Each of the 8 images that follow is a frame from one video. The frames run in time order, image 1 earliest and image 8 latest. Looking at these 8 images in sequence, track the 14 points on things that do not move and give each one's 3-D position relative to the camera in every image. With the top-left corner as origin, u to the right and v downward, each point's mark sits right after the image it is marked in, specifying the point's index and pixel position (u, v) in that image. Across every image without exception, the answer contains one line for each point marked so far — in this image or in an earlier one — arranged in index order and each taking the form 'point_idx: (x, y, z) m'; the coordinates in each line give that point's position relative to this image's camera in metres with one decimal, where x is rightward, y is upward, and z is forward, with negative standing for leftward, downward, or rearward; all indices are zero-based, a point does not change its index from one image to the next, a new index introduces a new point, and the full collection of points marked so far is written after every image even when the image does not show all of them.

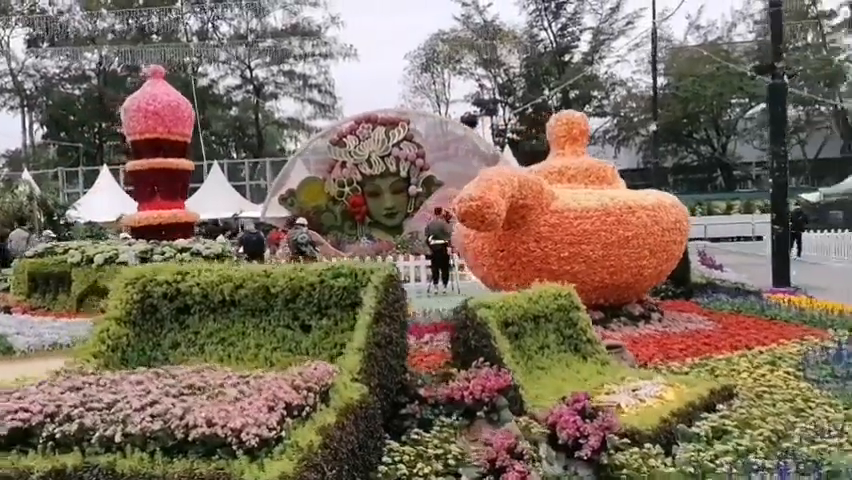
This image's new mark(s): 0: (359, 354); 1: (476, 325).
0: (-0.4, -0.7, +4.7) m
1: (+0.3, -0.6, +5.2) m
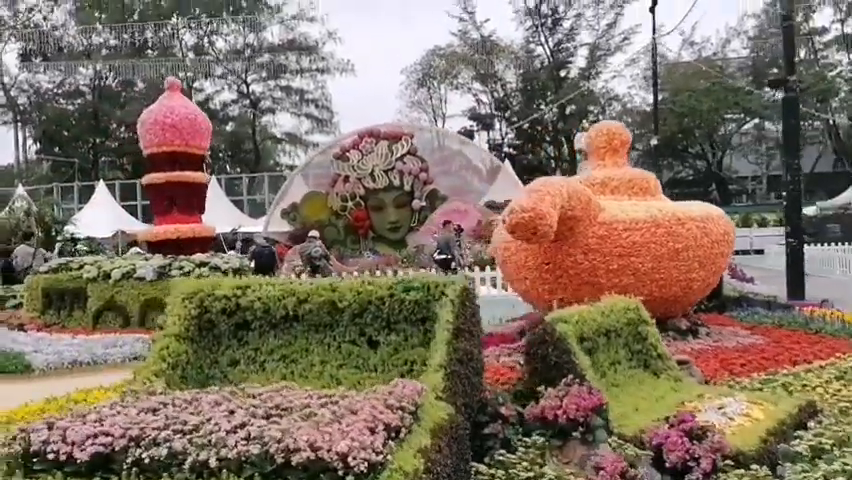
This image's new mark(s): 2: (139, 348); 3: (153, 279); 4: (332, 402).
0: (+0.1, -0.8, +4.4) m
1: (+0.9, -0.7, +5.0) m
2: (-4.6, -1.7, +12.1) m
3: (-4.9, -0.7, +13.4) m
4: (-0.5, -0.9, +4.0) m
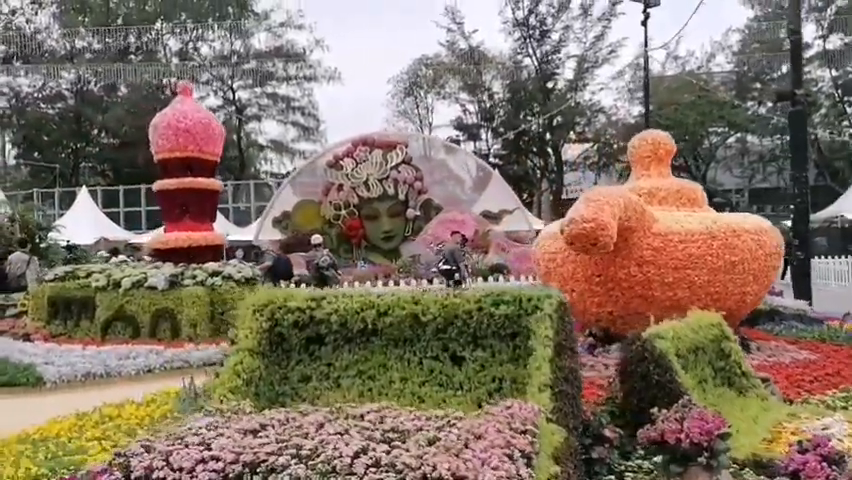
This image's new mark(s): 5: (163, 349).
0: (+0.7, -0.8, +4.2) m
1: (+1.4, -0.7, +4.7) m
2: (-4.2, -1.8, +11.7) m
3: (-4.6, -0.8, +13.0) m
4: (+0.1, -0.9, +3.7) m
5: (-4.3, -1.8, +12.1) m
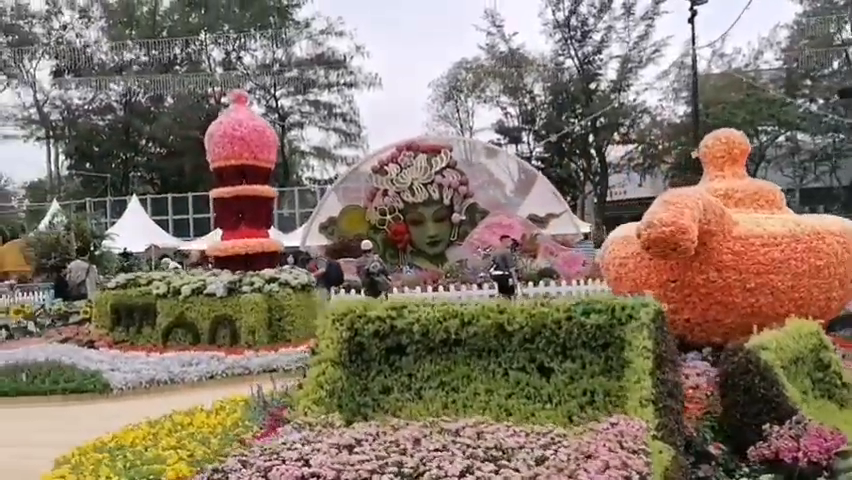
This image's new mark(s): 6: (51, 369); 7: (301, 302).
0: (+1.2, -0.9, +4.0) m
1: (+2.0, -0.8, +4.5) m
2: (-3.3, -1.9, +11.7) m
3: (-3.6, -1.0, +13.1) m
4: (+0.6, -1.0, +3.6) m
5: (-3.3, -1.9, +12.1) m
6: (-5.6, -1.9, +11.2) m
7: (-2.3, -1.1, +13.6) m
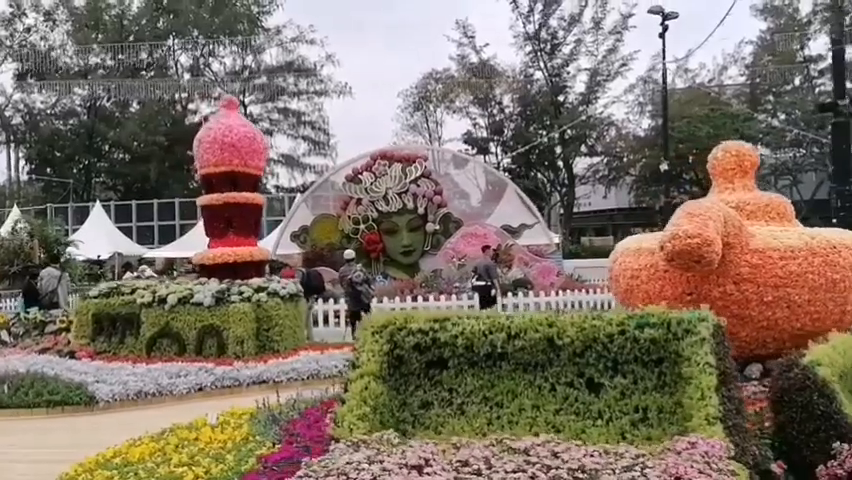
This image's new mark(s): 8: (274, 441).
0: (+1.5, -0.9, +3.9) m
1: (+2.3, -0.8, +4.4) m
2: (-3.4, -2.1, +11.3) m
3: (-3.7, -1.1, +12.7) m
4: (+0.9, -1.0, +3.4) m
5: (-3.4, -2.0, +11.8) m
6: (-5.7, -2.0, +10.8) m
7: (-2.5, -1.3, +13.3) m
8: (-1.3, -1.8, +6.6) m
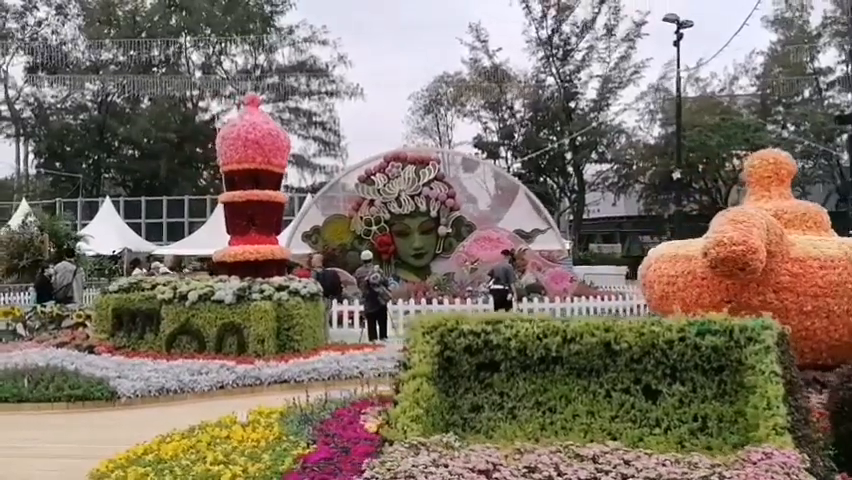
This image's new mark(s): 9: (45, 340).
0: (+1.8, -1.0, +3.8) m
1: (+2.6, -0.9, +4.3) m
2: (-3.0, -2.0, +11.3) m
3: (-3.3, -1.0, +12.7) m
4: (+1.2, -1.0, +3.3) m
5: (-3.0, -2.0, +11.7) m
6: (-5.3, -1.9, +10.7) m
7: (-2.1, -1.3, +13.3) m
8: (-1.0, -1.8, +6.5) m
9: (-7.2, -1.9, +14.1) m
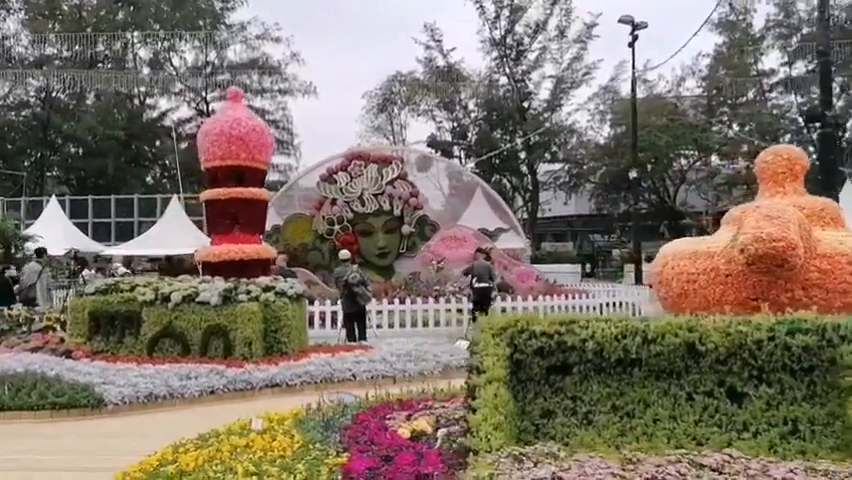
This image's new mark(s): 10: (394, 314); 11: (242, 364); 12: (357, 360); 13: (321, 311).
0: (+2.3, -0.9, +3.6) m
1: (+3.0, -0.9, +4.2) m
2: (-3.0, -2.0, +10.8) m
3: (-3.4, -1.0, +12.1) m
4: (+1.8, -1.0, +3.1) m
5: (-3.1, -1.9, +11.2) m
6: (-5.3, -1.9, +10.1) m
7: (-2.2, -1.2, +12.8) m
8: (-0.7, -1.7, +6.2) m
9: (-7.4, -1.9, +13.4) m
10: (-0.8, -1.8, +18.6) m
11: (-2.9, -1.9, +11.7) m
12: (-1.1, -1.9, +12.1) m
13: (-2.6, -1.7, +18.4) m
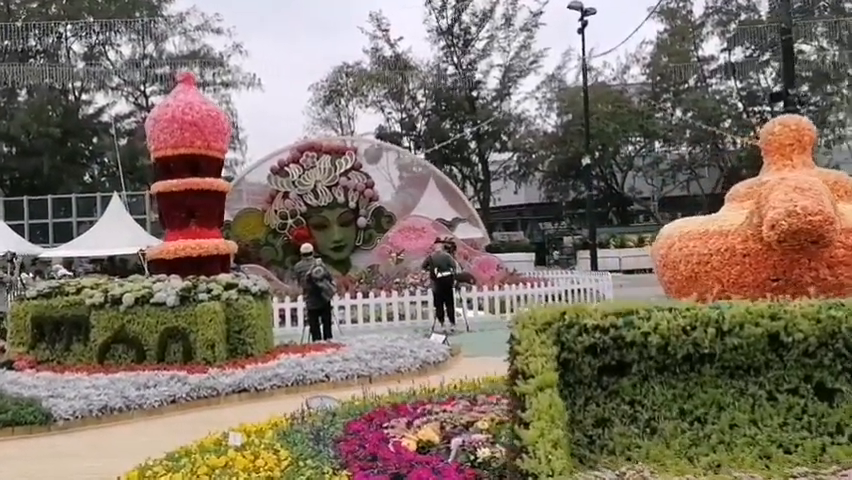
0: (+2.6, -0.8, +3.0) m
1: (+3.2, -0.7, +3.6) m
2: (-3.3, -1.9, +9.8) m
3: (-3.7, -1.0, +11.1) m
4: (+2.0, -0.9, +2.5) m
5: (-3.3, -1.9, +10.3) m
6: (-5.5, -1.9, +8.9) m
7: (-2.6, -1.1, +11.9) m
8: (-0.6, -1.6, +5.3) m
9: (-7.8, -1.9, +12.1) m
10: (-1.6, -1.6, +17.7) m
11: (-3.2, -1.9, +10.7) m
12: (-1.4, -1.8, +11.3) m
13: (-3.3, -1.6, +17.4) m
